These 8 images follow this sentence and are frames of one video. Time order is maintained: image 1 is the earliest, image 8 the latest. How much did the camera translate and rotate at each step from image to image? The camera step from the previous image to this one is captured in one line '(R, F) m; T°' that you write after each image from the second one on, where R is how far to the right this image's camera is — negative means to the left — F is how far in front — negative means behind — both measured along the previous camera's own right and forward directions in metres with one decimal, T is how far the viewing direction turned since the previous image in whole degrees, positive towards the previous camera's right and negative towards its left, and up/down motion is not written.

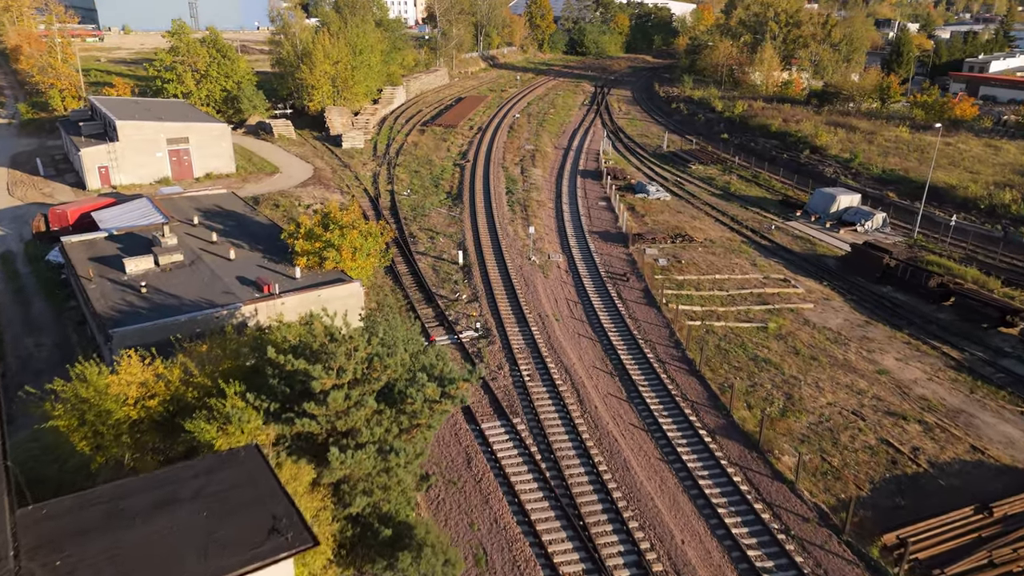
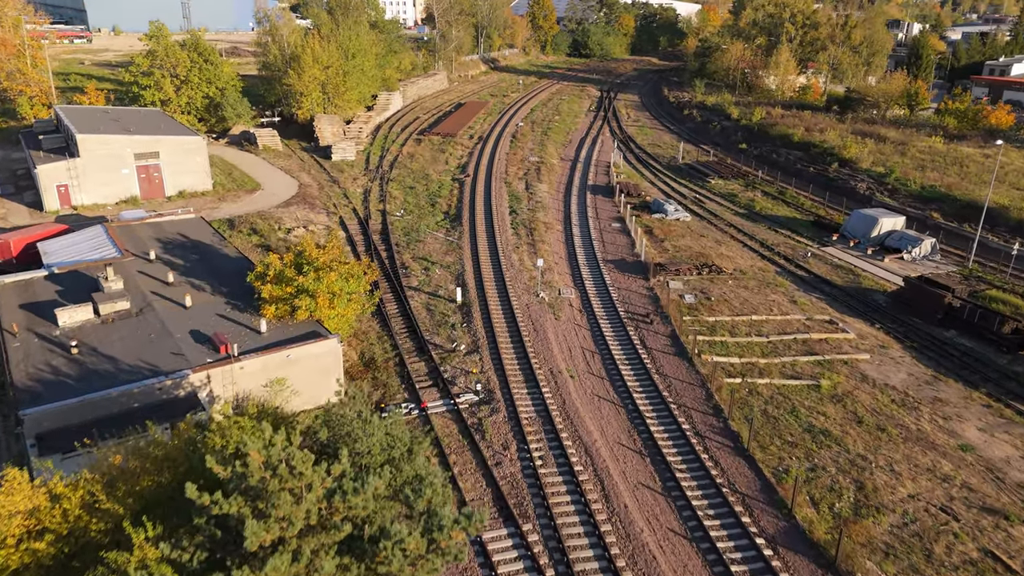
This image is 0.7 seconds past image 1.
(-0.2, +2.8) m; 0°
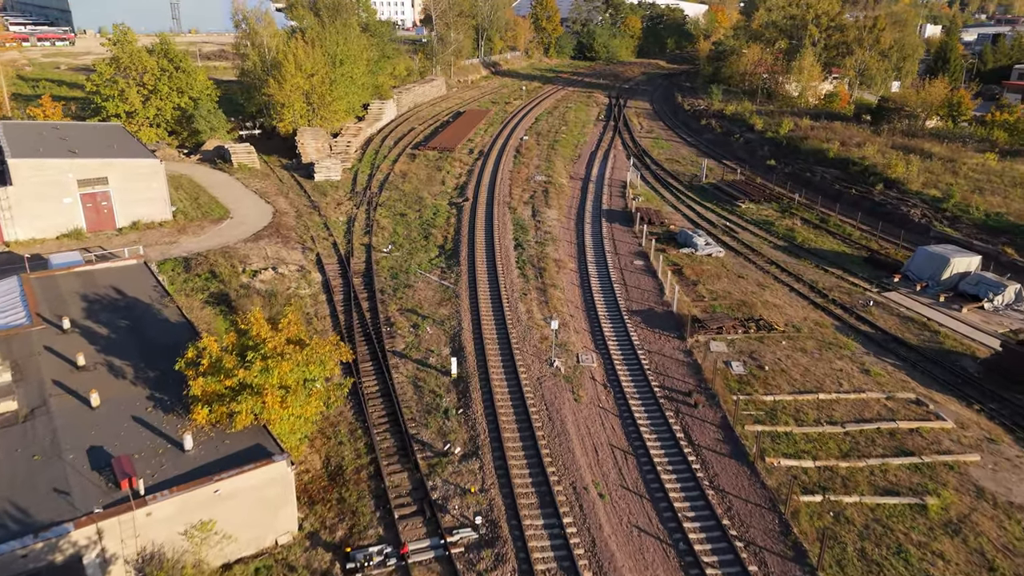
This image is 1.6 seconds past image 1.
(-0.2, +3.7) m; 0°
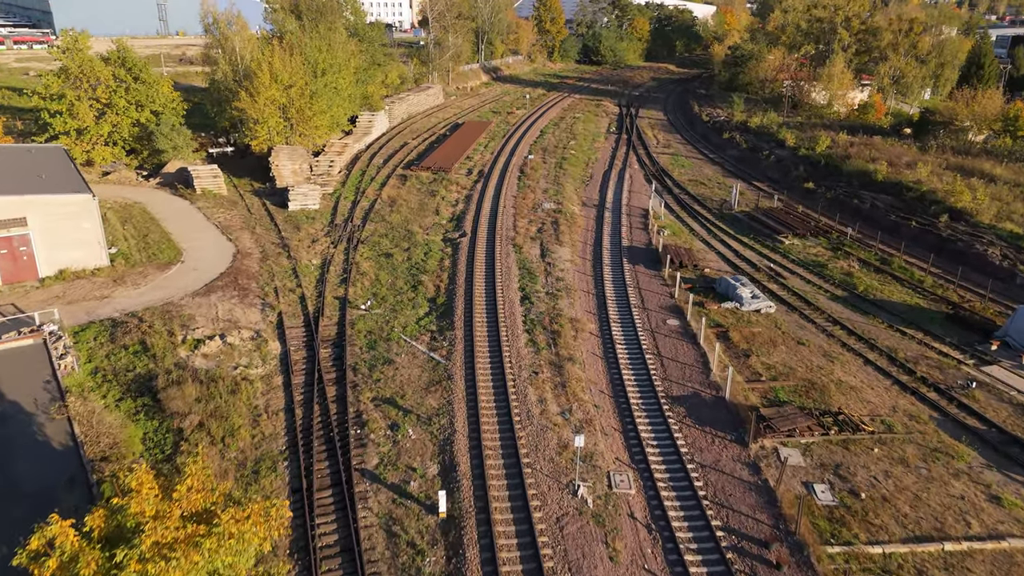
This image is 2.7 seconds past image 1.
(-0.2, +4.1) m; 0°
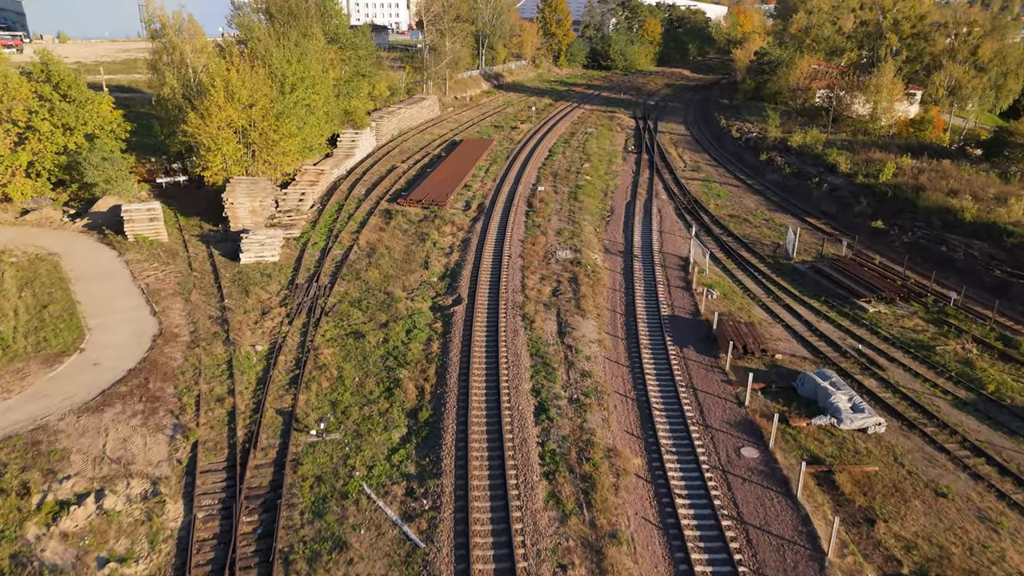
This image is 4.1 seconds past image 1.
(-0.2, +5.3) m; 0°
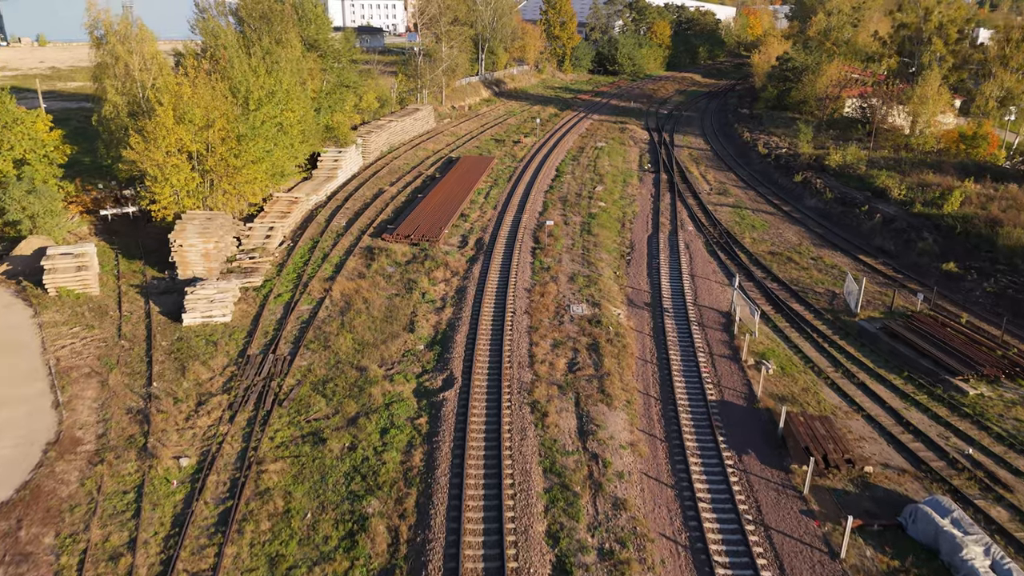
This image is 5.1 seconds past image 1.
(-0.1, +4.0) m; 0°
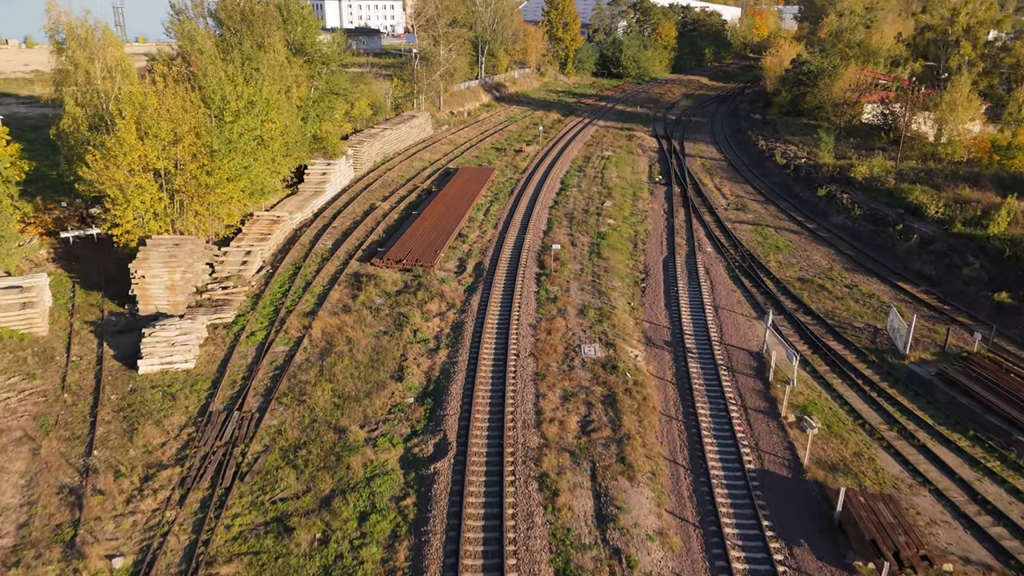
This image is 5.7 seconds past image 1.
(-0.1, +2.2) m; 0°
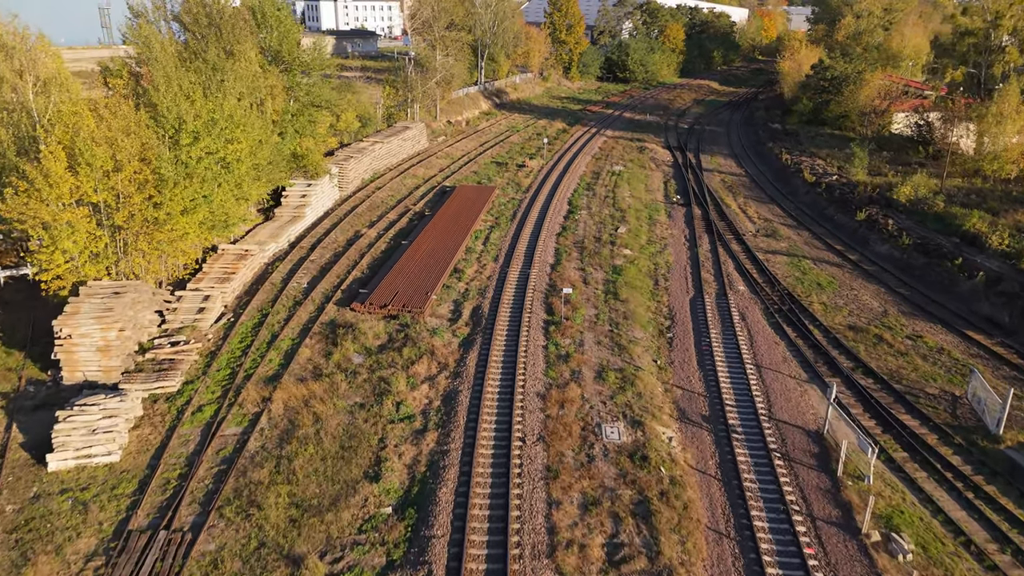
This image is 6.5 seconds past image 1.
(-0.1, +3.1) m; 0°
